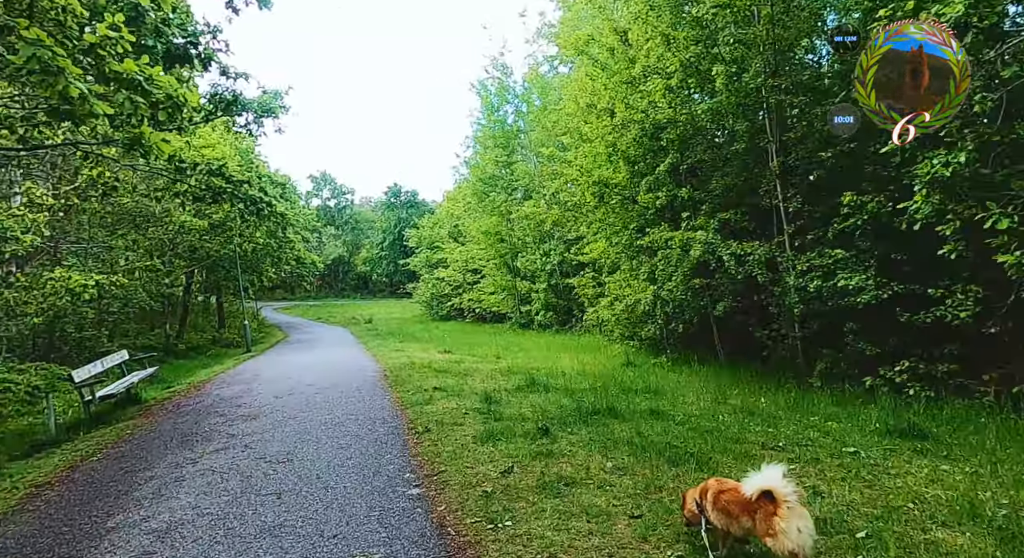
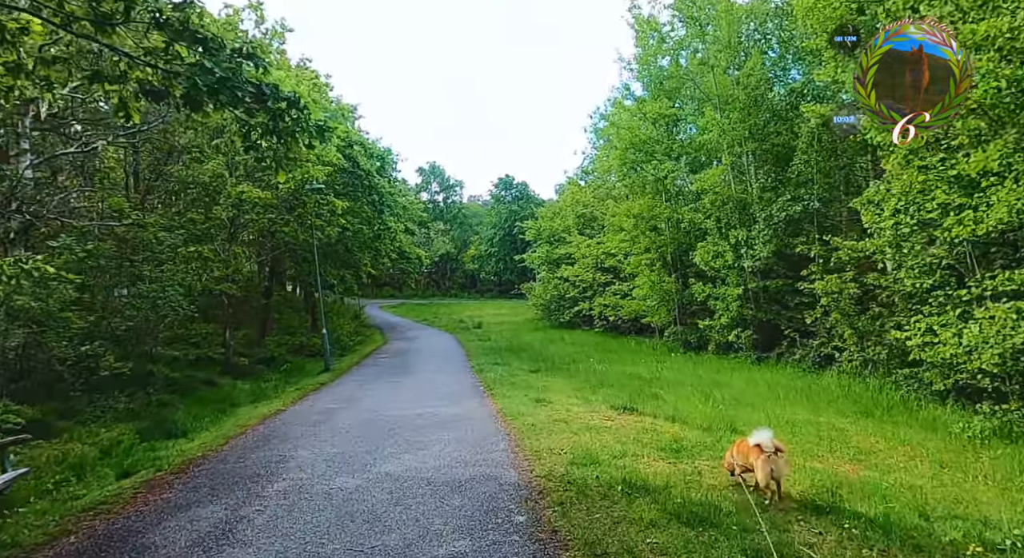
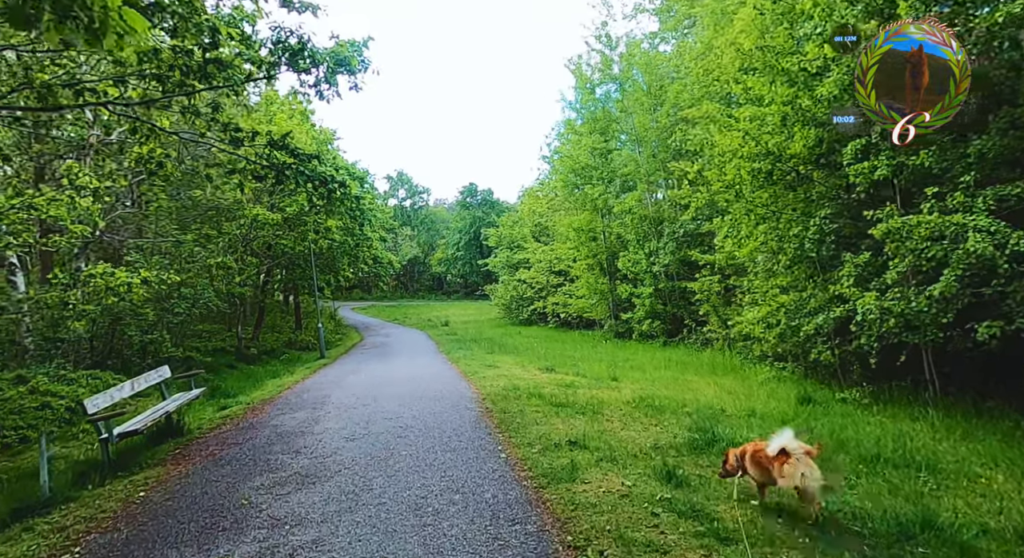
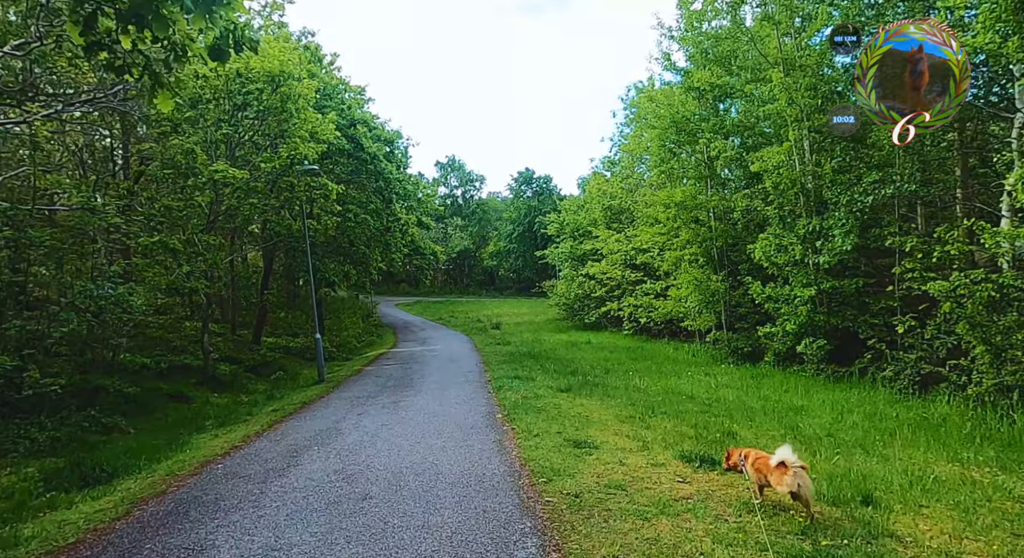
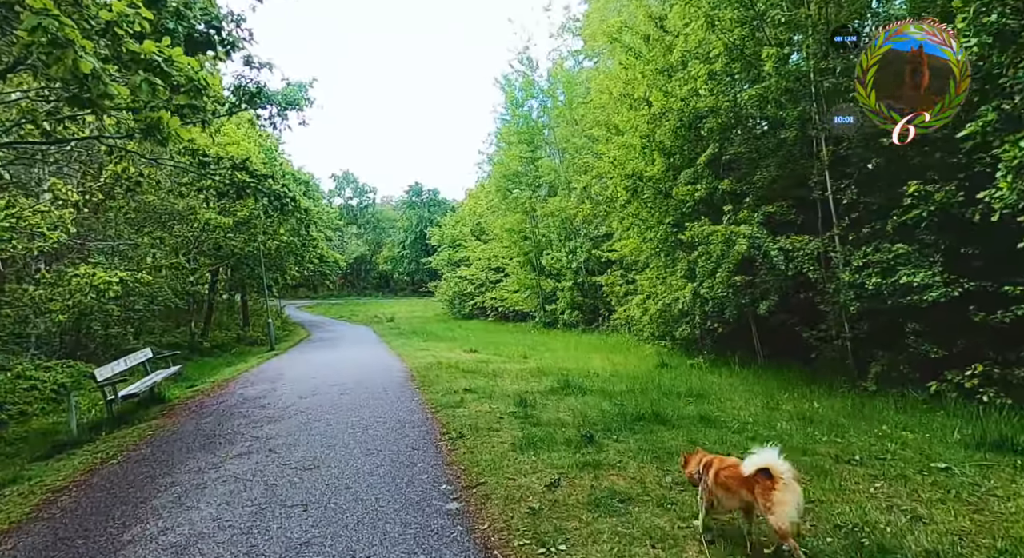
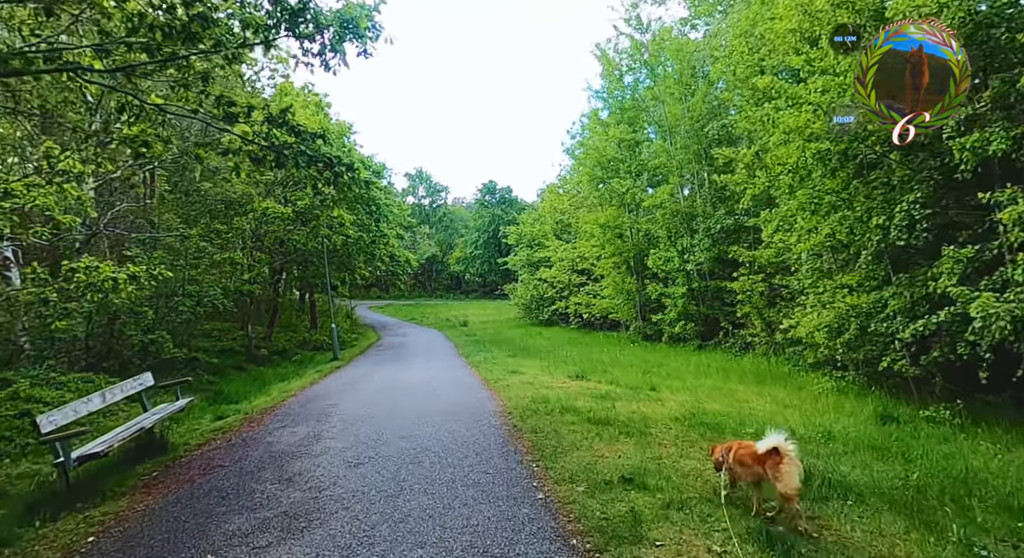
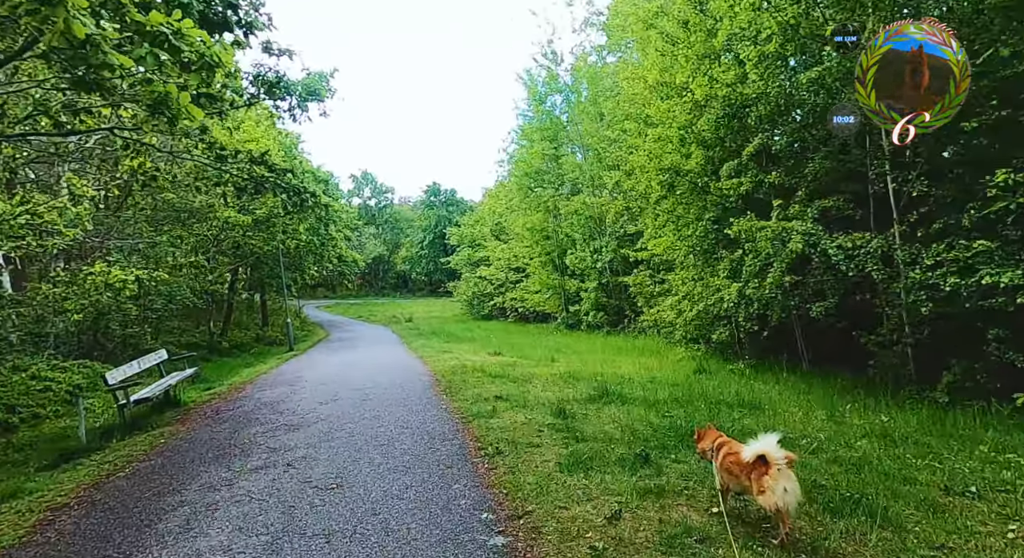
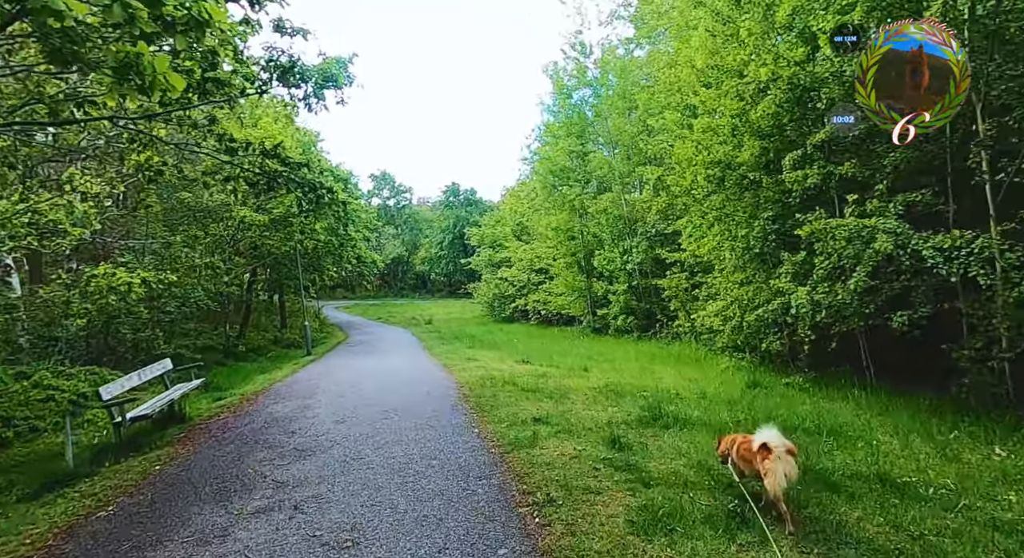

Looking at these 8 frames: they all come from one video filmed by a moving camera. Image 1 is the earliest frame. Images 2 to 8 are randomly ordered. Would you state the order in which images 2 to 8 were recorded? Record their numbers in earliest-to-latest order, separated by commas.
5, 7, 8, 3, 6, 2, 4
